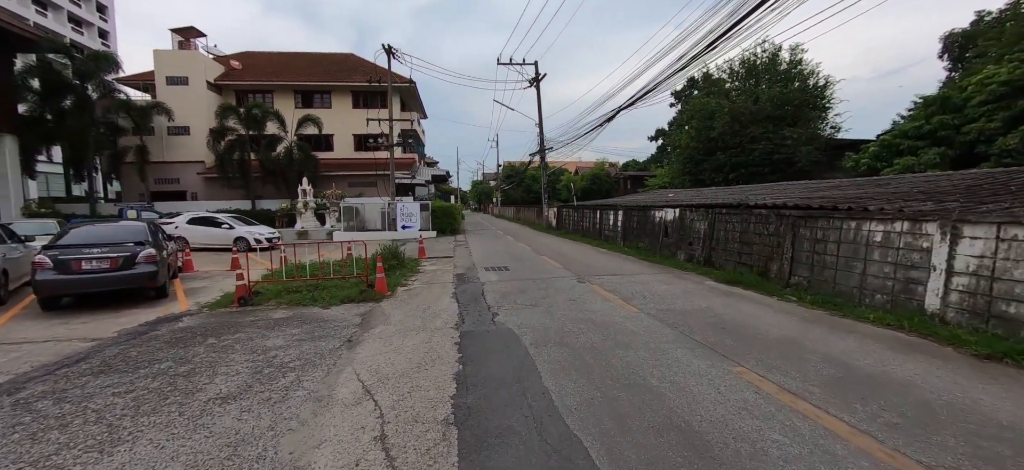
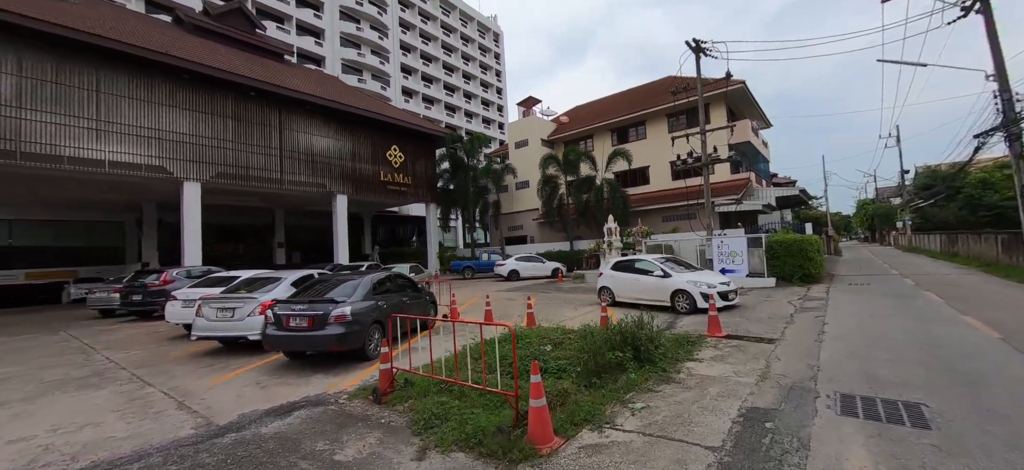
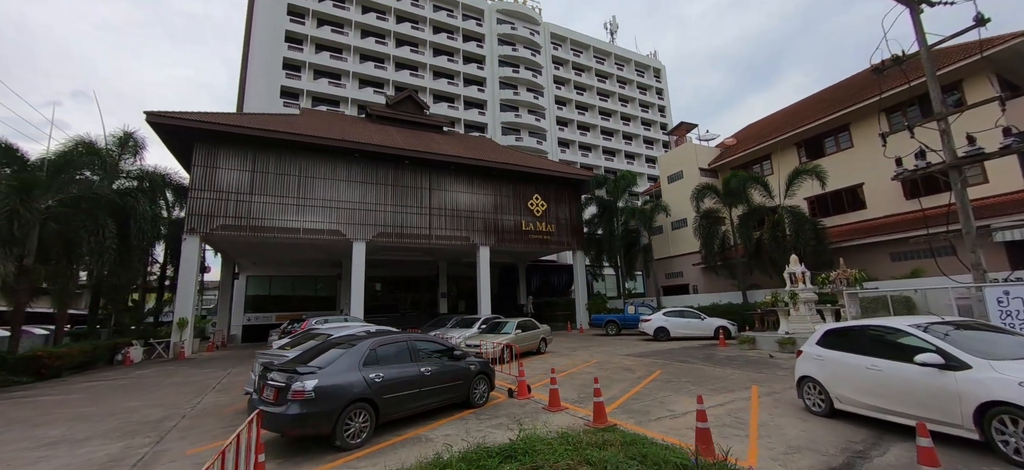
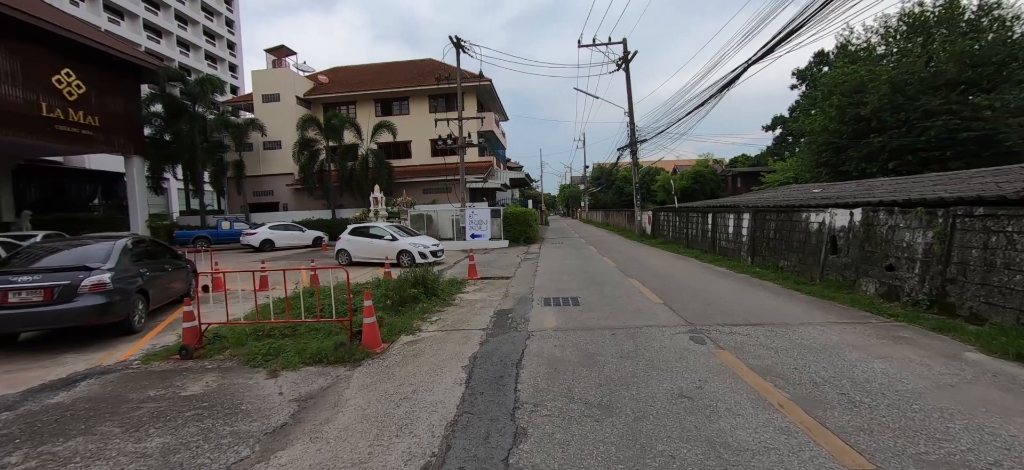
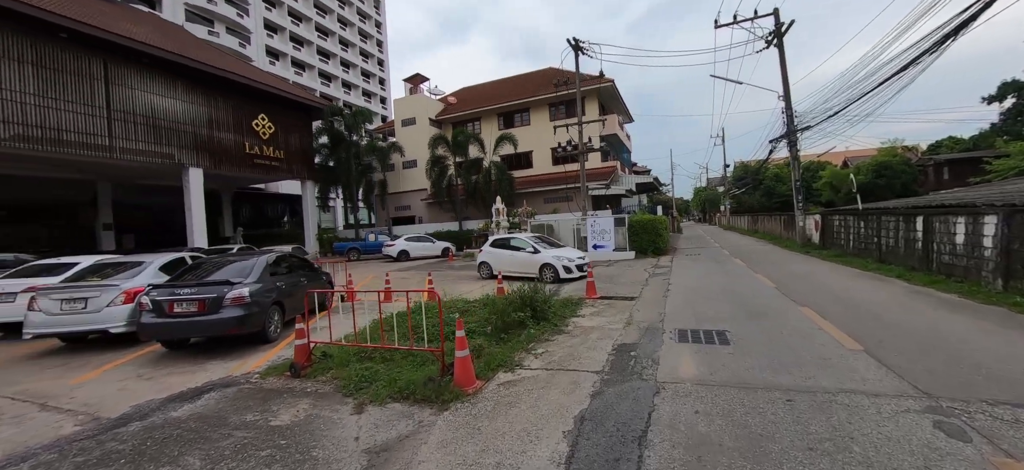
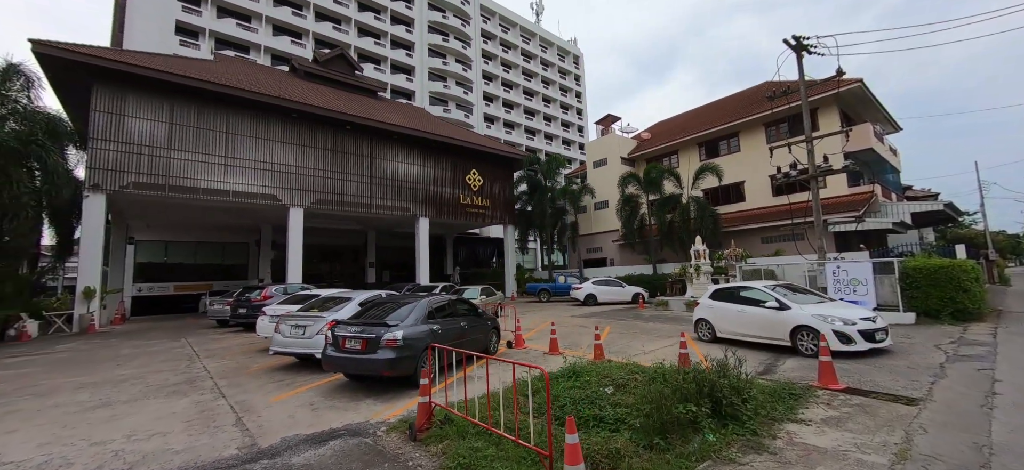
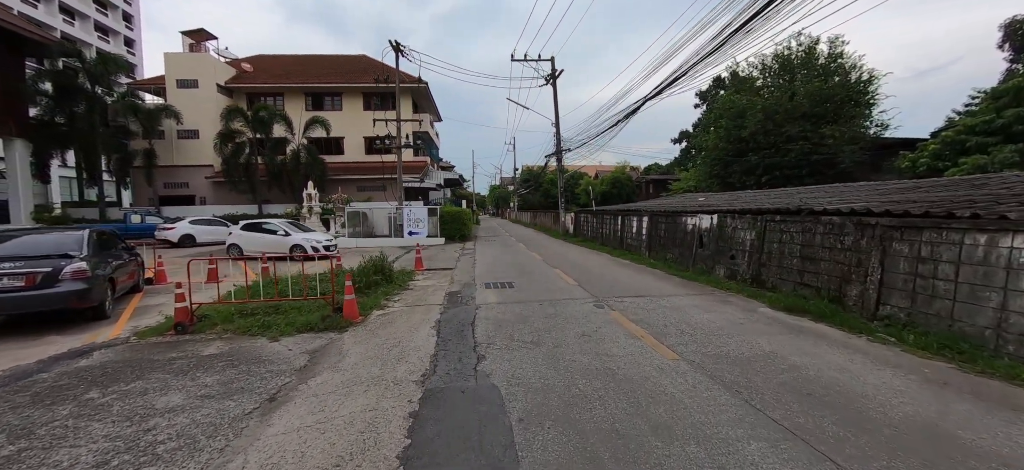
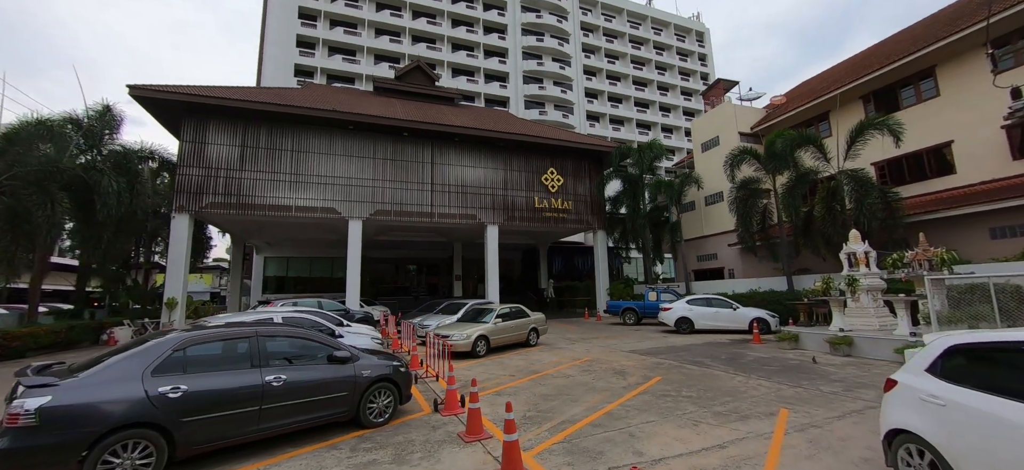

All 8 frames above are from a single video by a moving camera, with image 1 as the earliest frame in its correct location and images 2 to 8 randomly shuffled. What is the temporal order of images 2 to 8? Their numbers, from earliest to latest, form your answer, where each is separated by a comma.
7, 4, 5, 2, 6, 3, 8
